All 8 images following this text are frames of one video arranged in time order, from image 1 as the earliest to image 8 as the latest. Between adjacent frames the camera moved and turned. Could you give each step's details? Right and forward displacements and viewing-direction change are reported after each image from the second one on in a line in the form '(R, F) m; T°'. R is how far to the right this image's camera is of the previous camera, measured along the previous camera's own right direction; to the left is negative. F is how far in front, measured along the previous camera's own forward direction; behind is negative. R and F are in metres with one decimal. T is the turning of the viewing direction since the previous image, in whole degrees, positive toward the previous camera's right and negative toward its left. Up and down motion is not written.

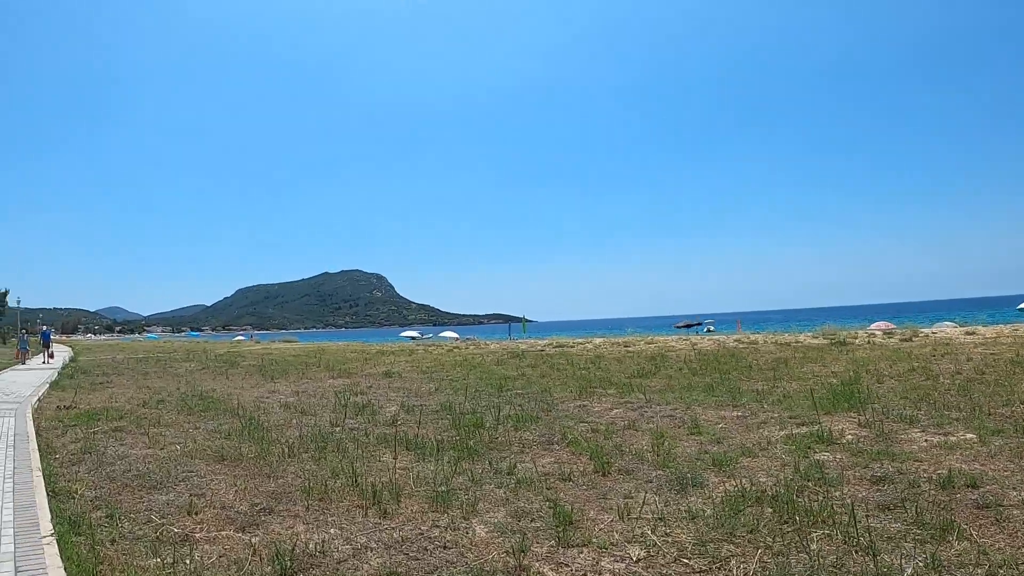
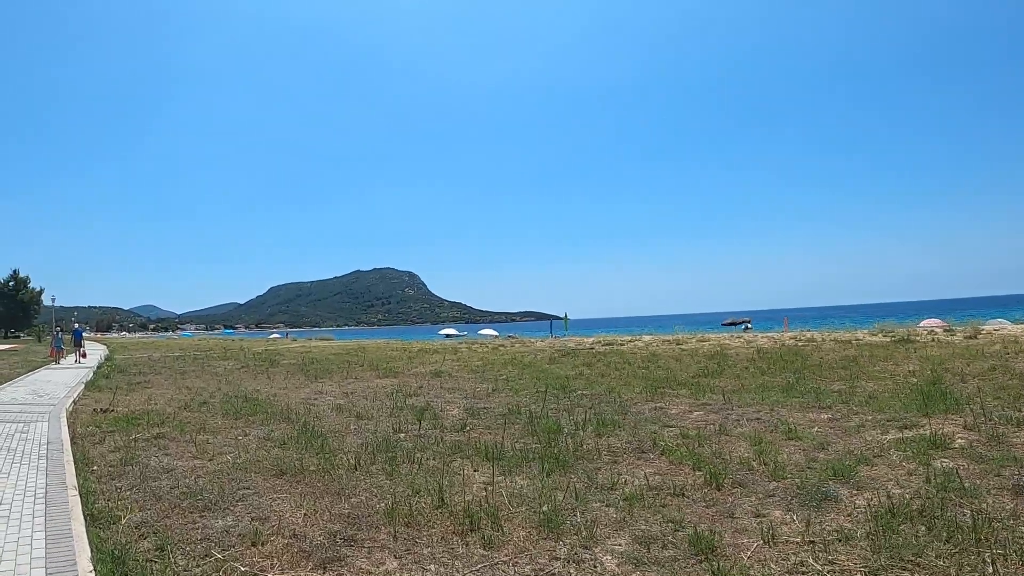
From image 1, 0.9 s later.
(-0.9, +1.2) m; -2°
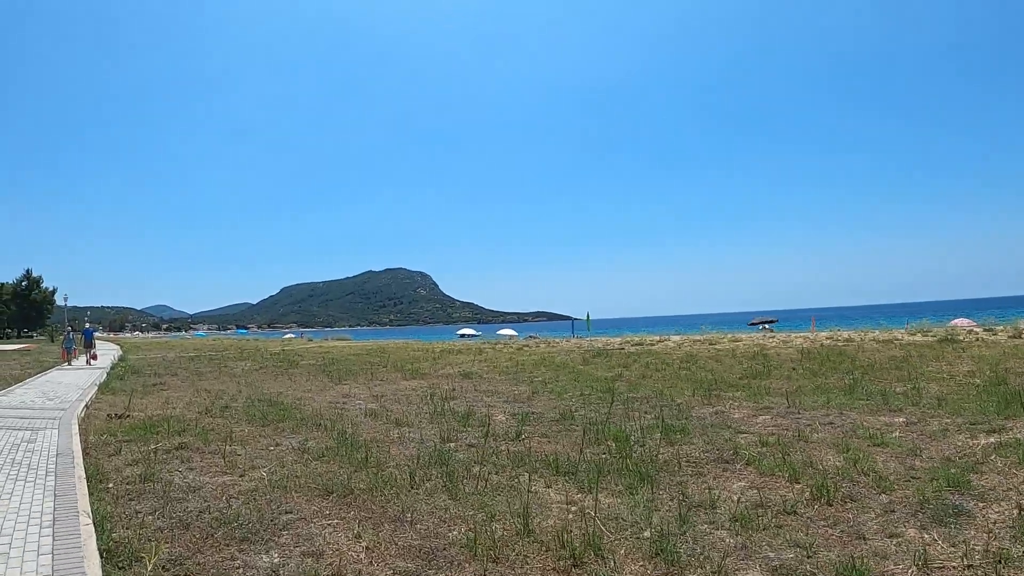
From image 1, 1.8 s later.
(-0.7, +1.0) m; -1°
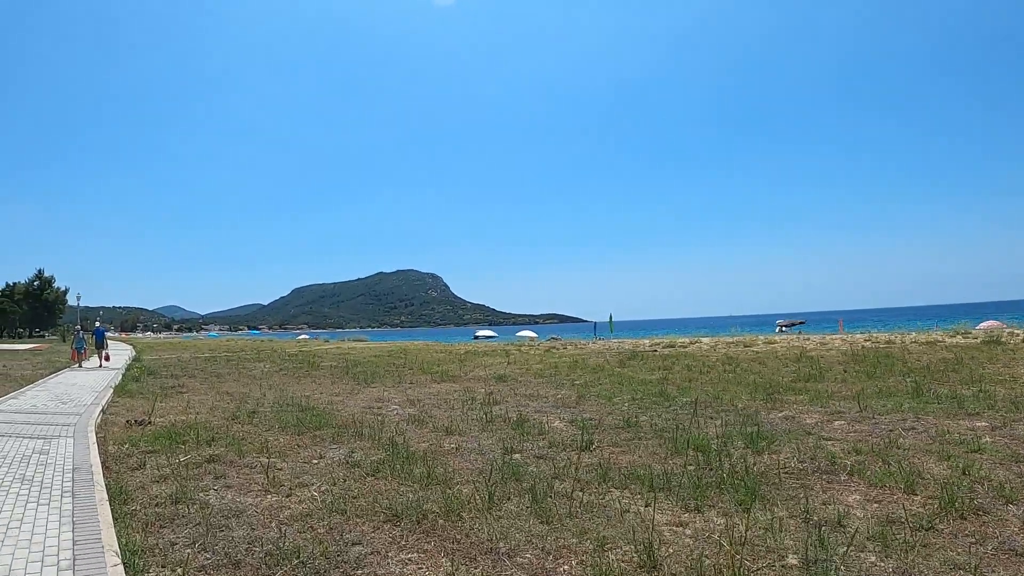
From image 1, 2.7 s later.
(-0.8, +0.9) m; -1°
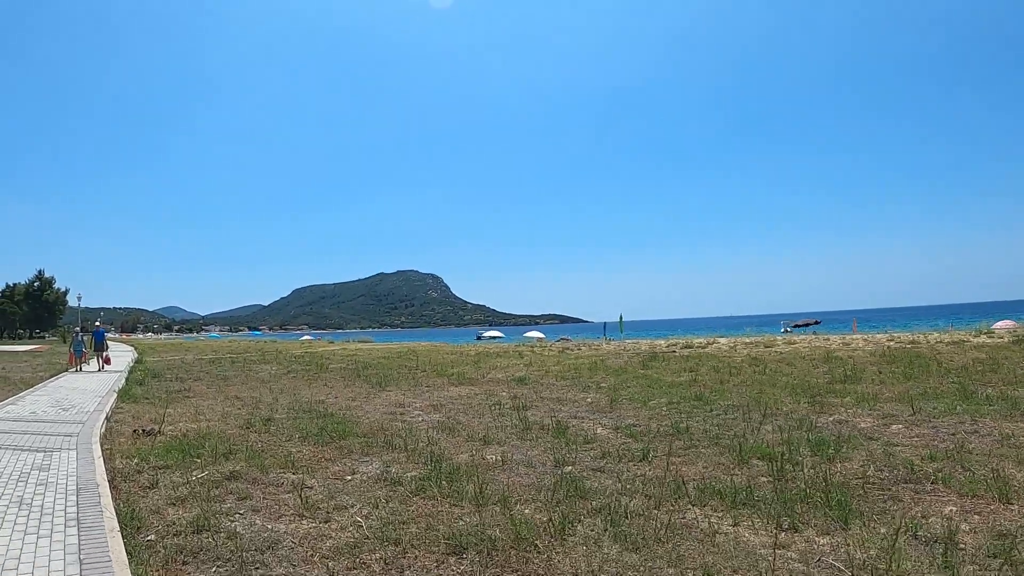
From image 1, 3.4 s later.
(-0.6, +0.7) m; 0°
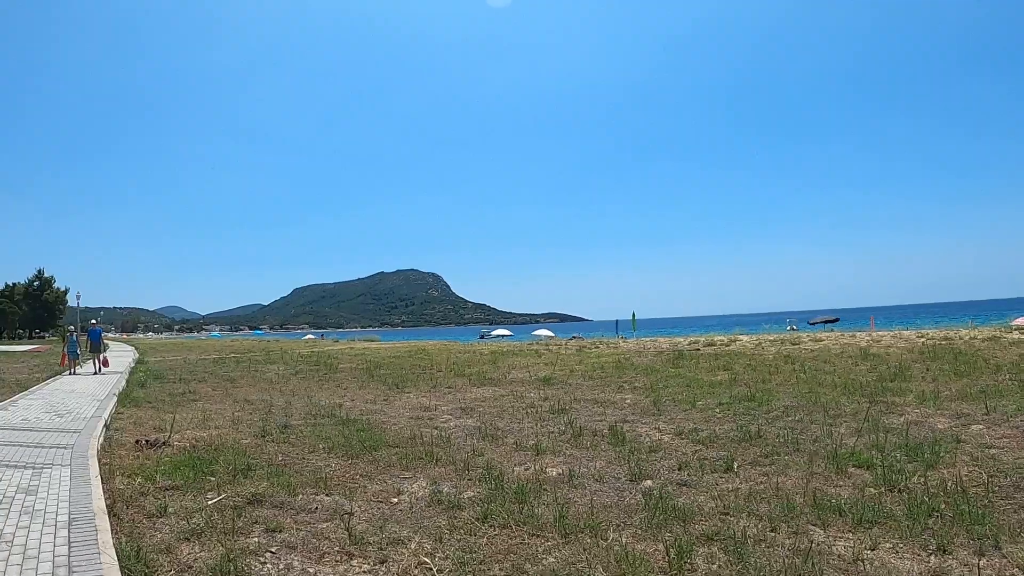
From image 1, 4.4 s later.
(-0.6, +1.0) m; 0°
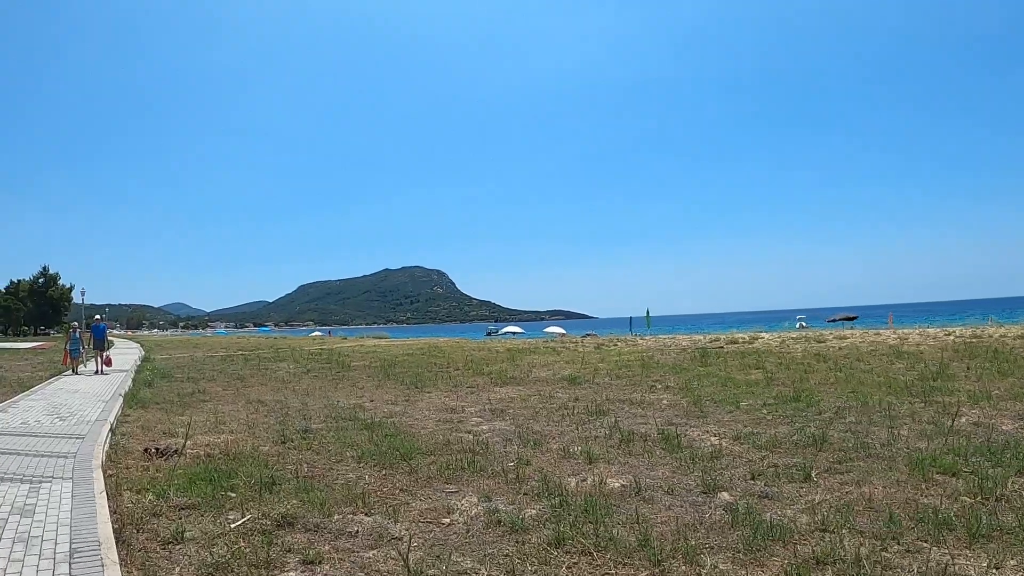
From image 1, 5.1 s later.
(-0.5, +0.7) m; 0°
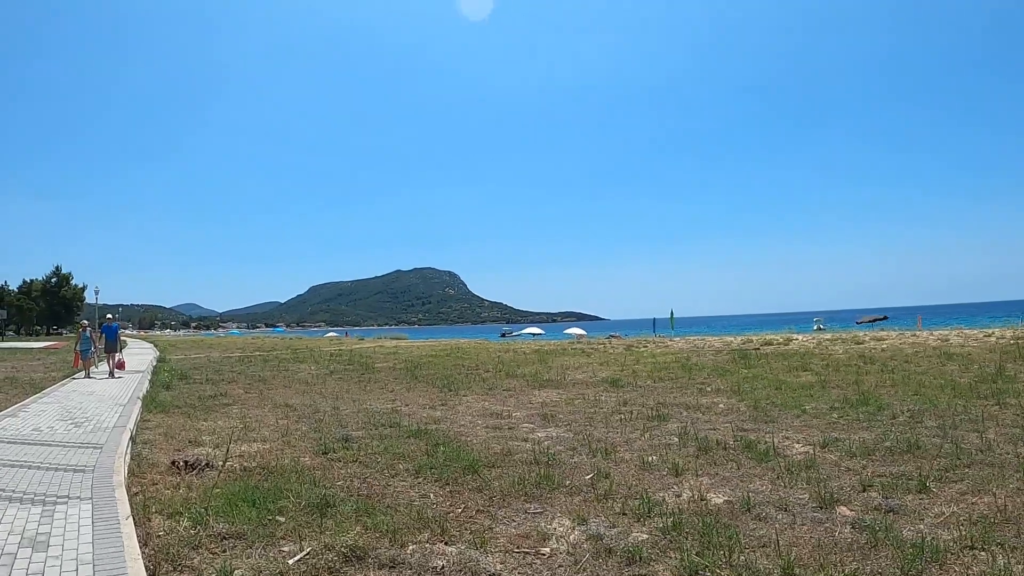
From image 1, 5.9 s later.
(-0.6, +0.8) m; -1°
